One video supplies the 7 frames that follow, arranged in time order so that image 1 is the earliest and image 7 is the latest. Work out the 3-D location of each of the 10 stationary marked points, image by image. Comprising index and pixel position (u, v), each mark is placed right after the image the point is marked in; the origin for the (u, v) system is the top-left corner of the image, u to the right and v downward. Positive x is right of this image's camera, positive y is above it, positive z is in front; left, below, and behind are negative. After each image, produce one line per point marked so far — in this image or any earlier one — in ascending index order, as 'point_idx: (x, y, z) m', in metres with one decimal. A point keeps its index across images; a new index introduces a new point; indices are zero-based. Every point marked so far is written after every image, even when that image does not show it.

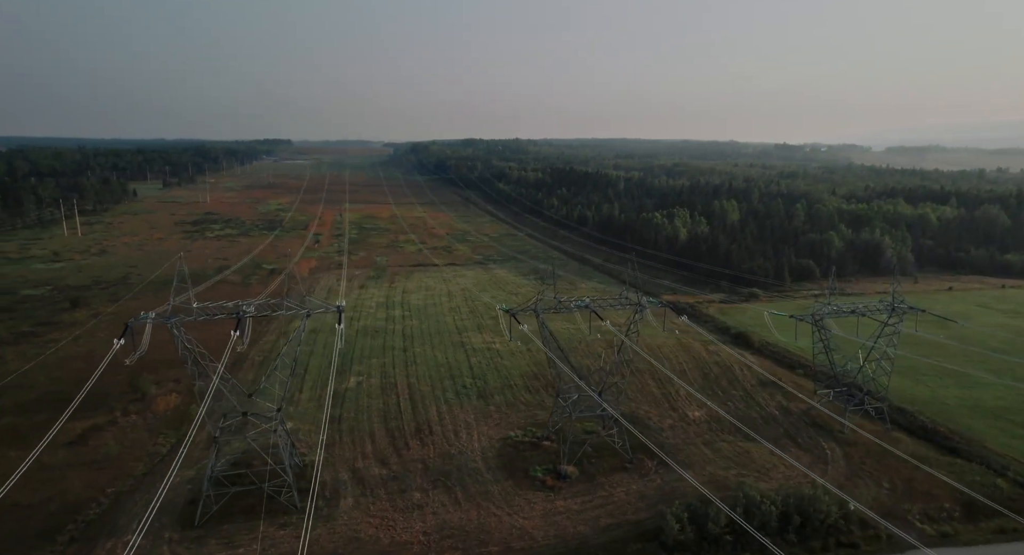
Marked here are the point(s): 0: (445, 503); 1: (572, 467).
0: (-2.0, -6.8, +17.6) m
1: (+2.0, -6.3, +19.4) m
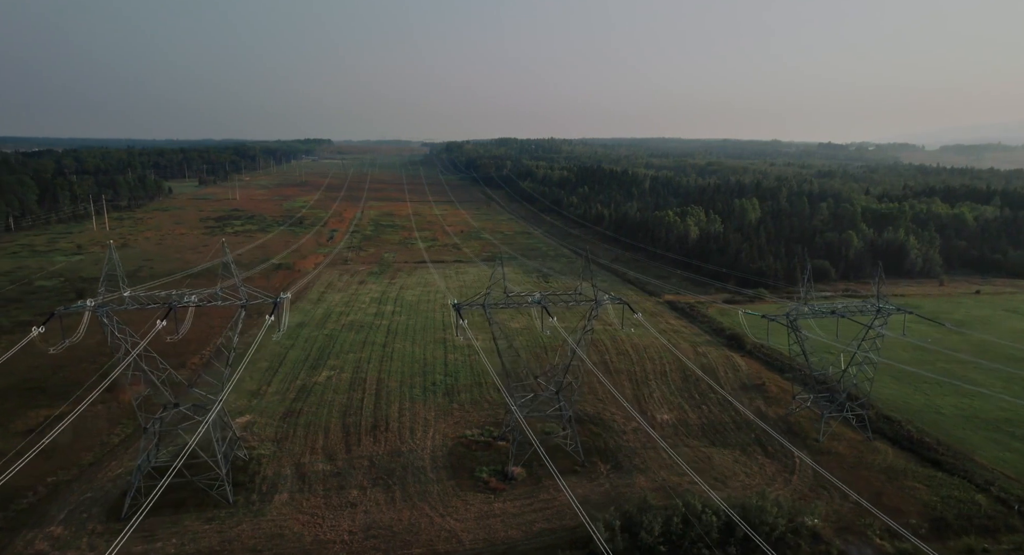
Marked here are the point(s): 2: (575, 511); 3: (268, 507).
0: (-3.8, -6.6, +17.0) m
1: (+0.3, -6.1, +18.7) m
2: (+1.7, -6.6, +16.5) m
3: (-7.0, -6.6, +16.7) m
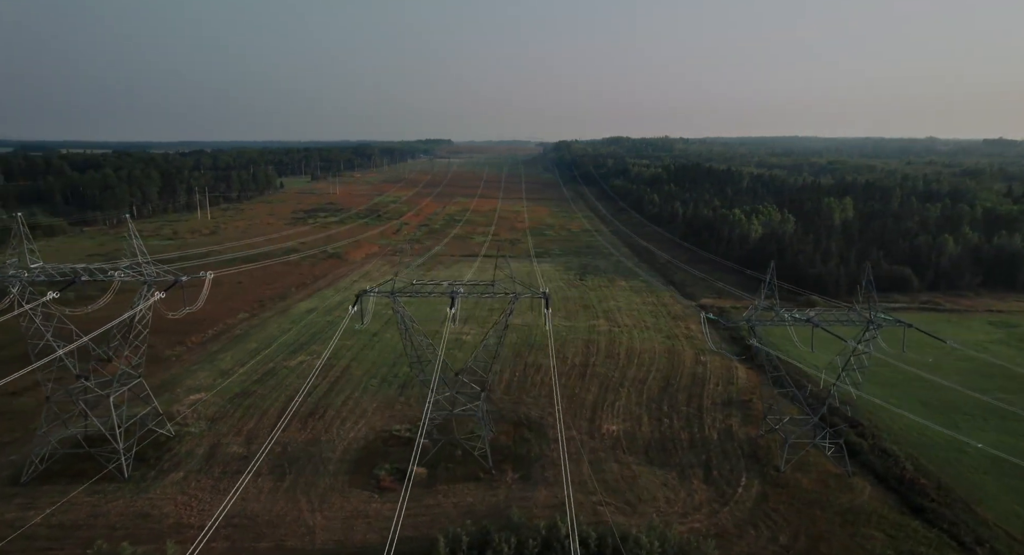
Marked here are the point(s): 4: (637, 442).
0: (-7.0, -6.1, +16.5) m
1: (-2.7, -5.8, +17.4) m
2: (-1.7, -6.3, +15.1) m
3: (-10.2, -5.9, +16.7) m
4: (+4.1, -5.4, +19.3) m
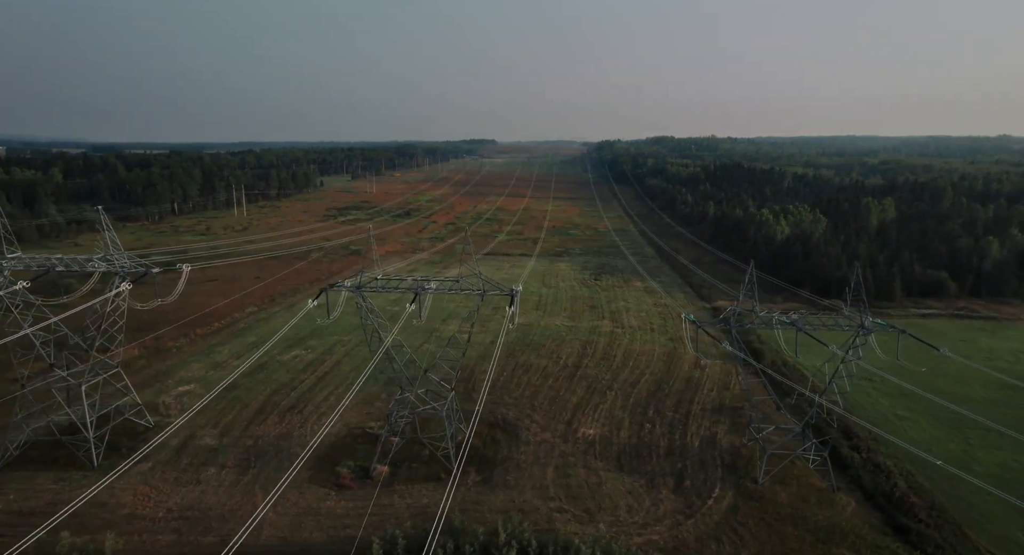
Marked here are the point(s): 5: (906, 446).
0: (-8.2, -5.8, +16.5) m
1: (-3.8, -5.6, +17.2) m
2: (-2.9, -6.2, +14.7) m
3: (-11.3, -5.7, +16.9) m
4: (+3.2, -5.4, +18.5) m
5: (+13.0, -5.5, +19.2) m
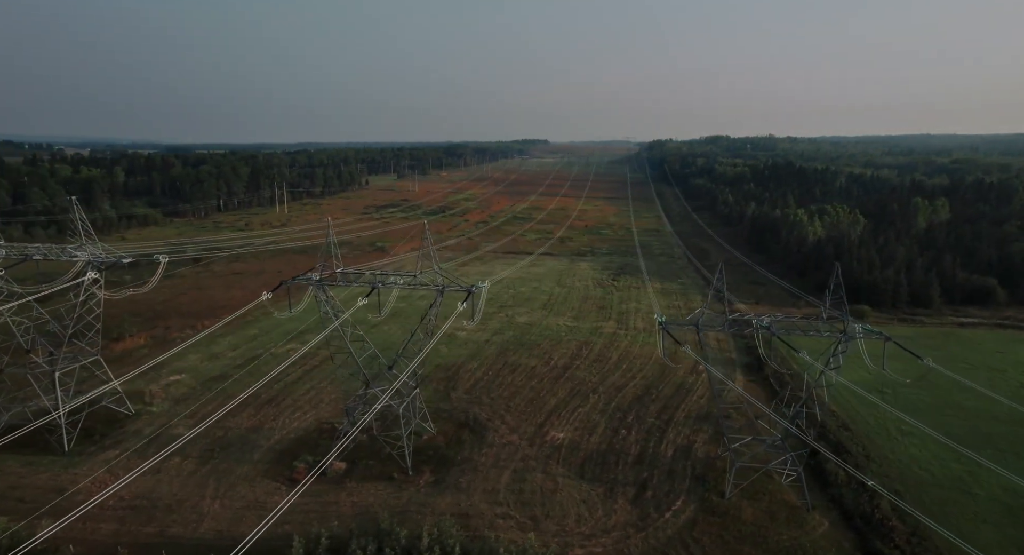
0: (-9.5, -5.6, +16.6) m
1: (-5.0, -5.4, +16.9) m
2: (-4.3, -6.0, +14.5) m
3: (-12.6, -5.4, +17.3) m
4: (+2.0, -5.3, +17.8) m
5: (+11.9, -5.6, +17.7) m
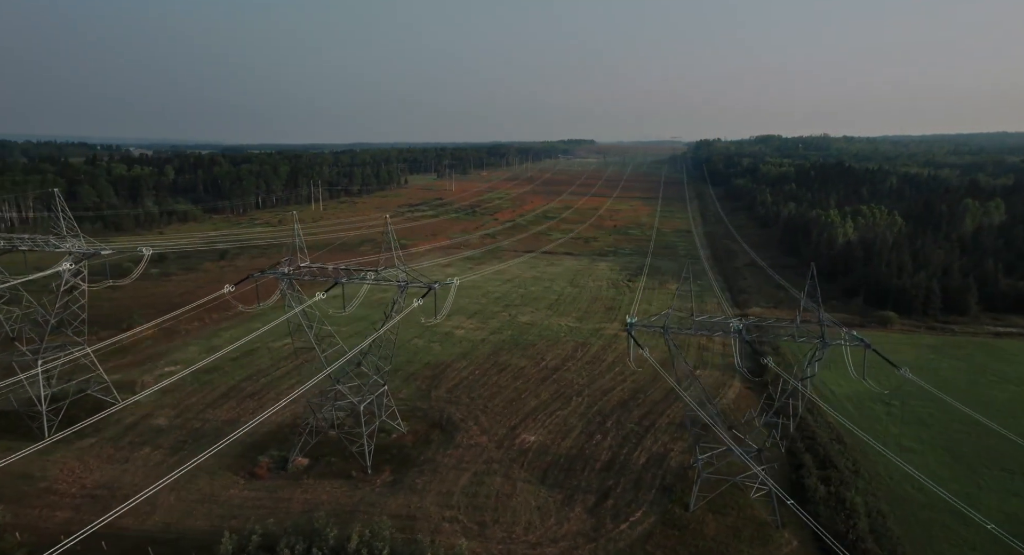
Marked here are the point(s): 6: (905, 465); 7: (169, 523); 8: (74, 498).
0: (-10.5, -5.4, +16.9) m
1: (-6.1, -5.3, +16.8) m
2: (-5.6, -5.9, +14.3) m
3: (-13.6, -5.1, +17.7) m
4: (+1.0, -5.3, +17.2) m
5: (+10.8, -5.7, +16.4) m
6: (+11.7, -5.5, +17.3) m
7: (-8.2, -5.9, +14.1) m
8: (-11.3, -5.7, +15.1) m
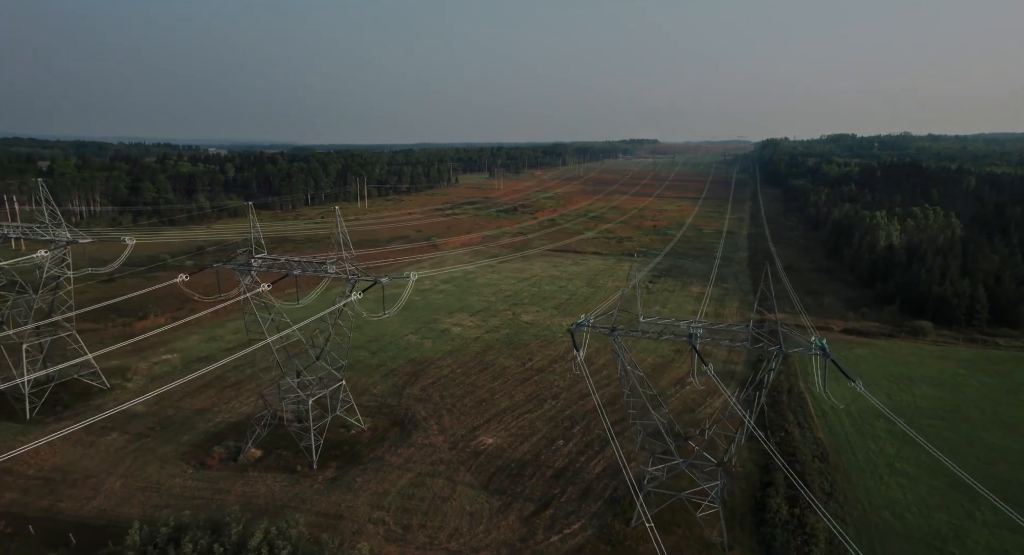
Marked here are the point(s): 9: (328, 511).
0: (-11.9, -5.1, +17.3) m
1: (-7.5, -5.1, +16.8) m
2: (-7.2, -5.6, +14.3) m
3: (-14.9, -4.8, +18.4) m
4: (-0.4, -5.2, +16.5) m
5: (+9.3, -5.8, +14.8) m
6: (+10.3, -5.7, +15.7) m
7: (-9.9, -5.7, +14.3) m
8: (-12.8, -5.3, +15.6) m
9: (-4.3, -5.6, +14.1) m
